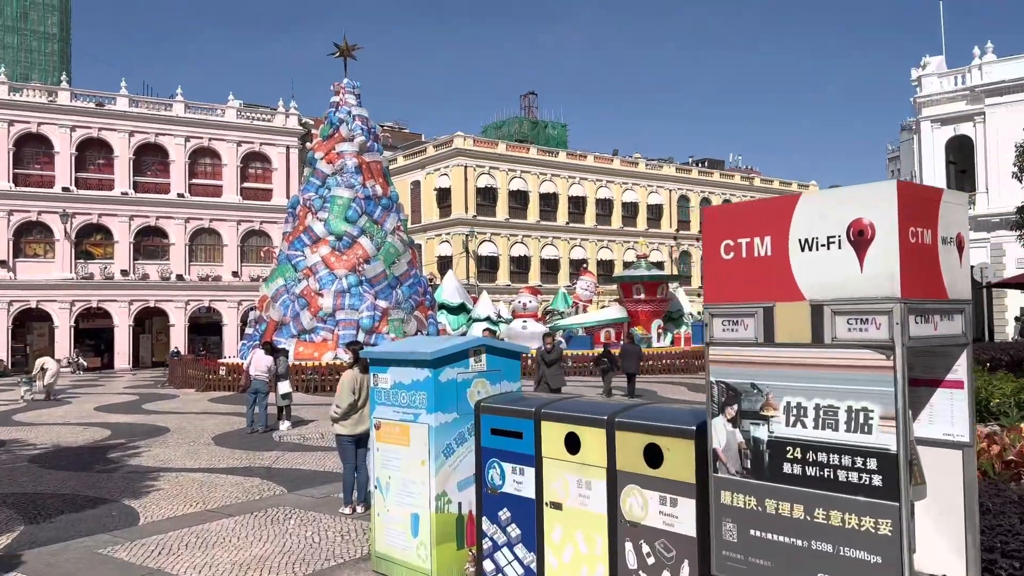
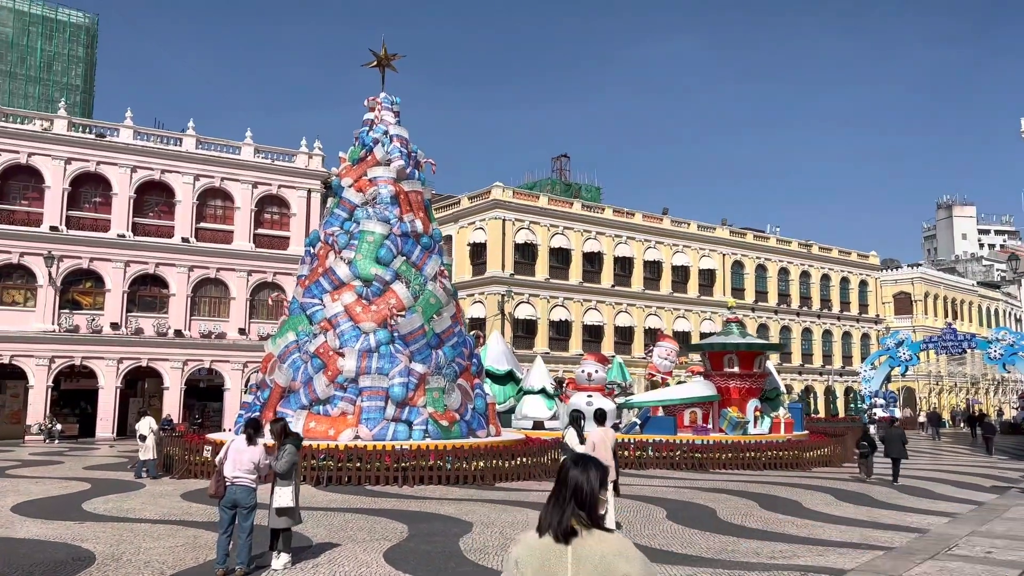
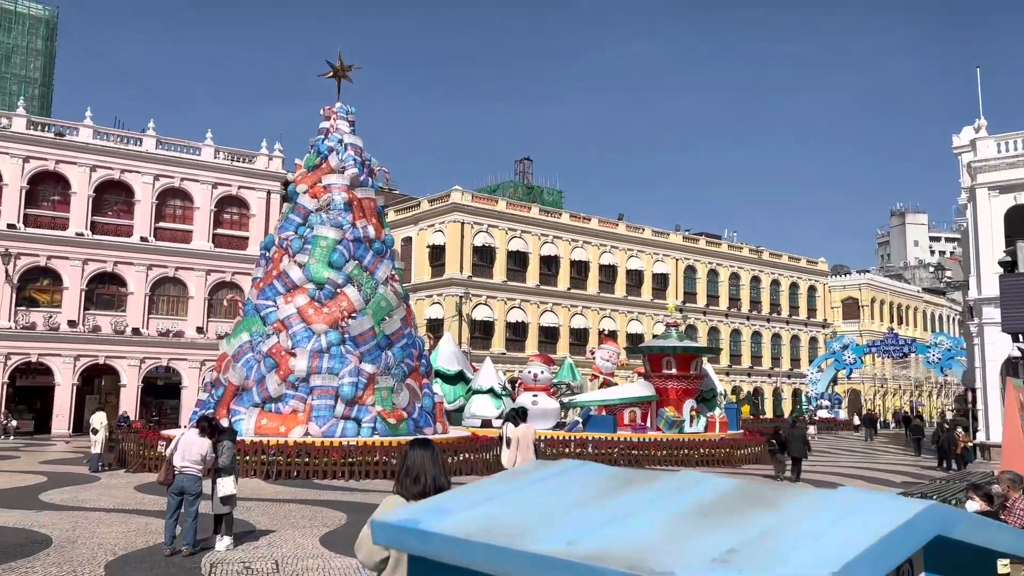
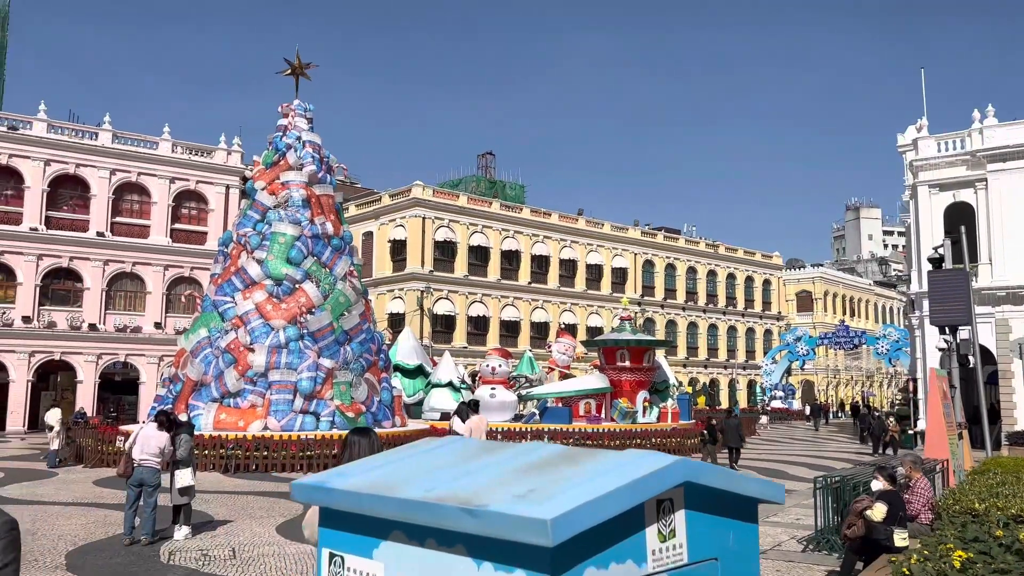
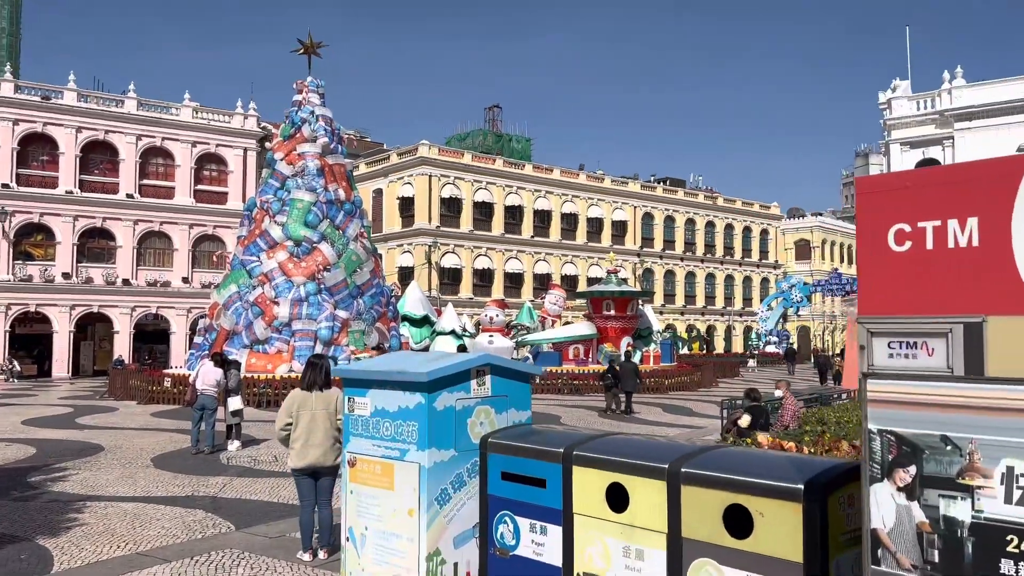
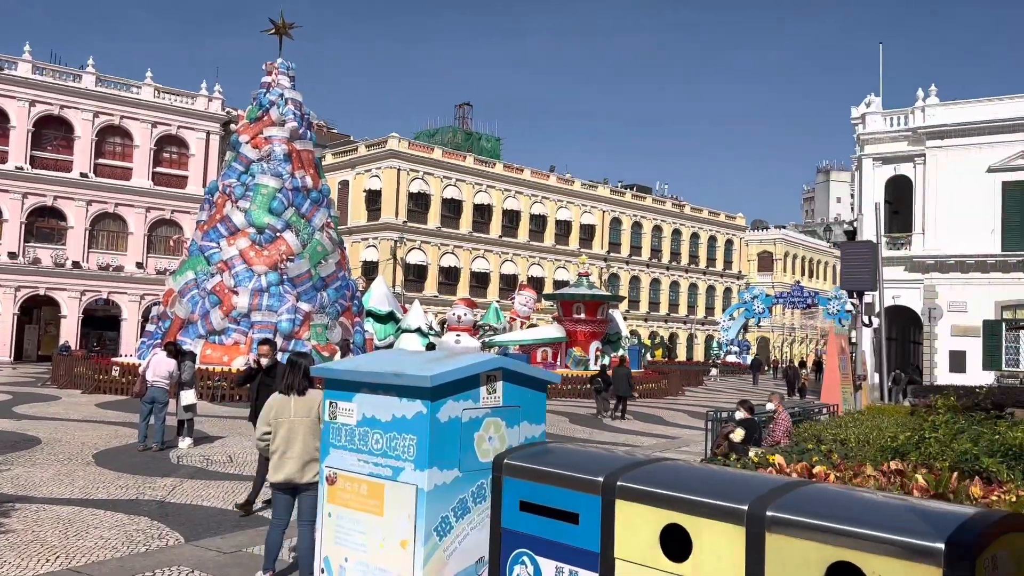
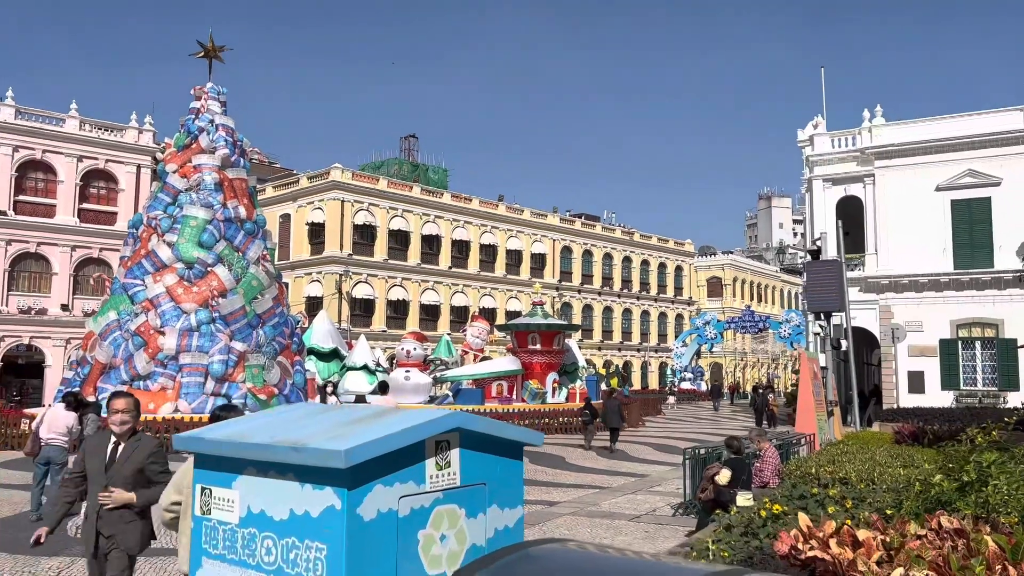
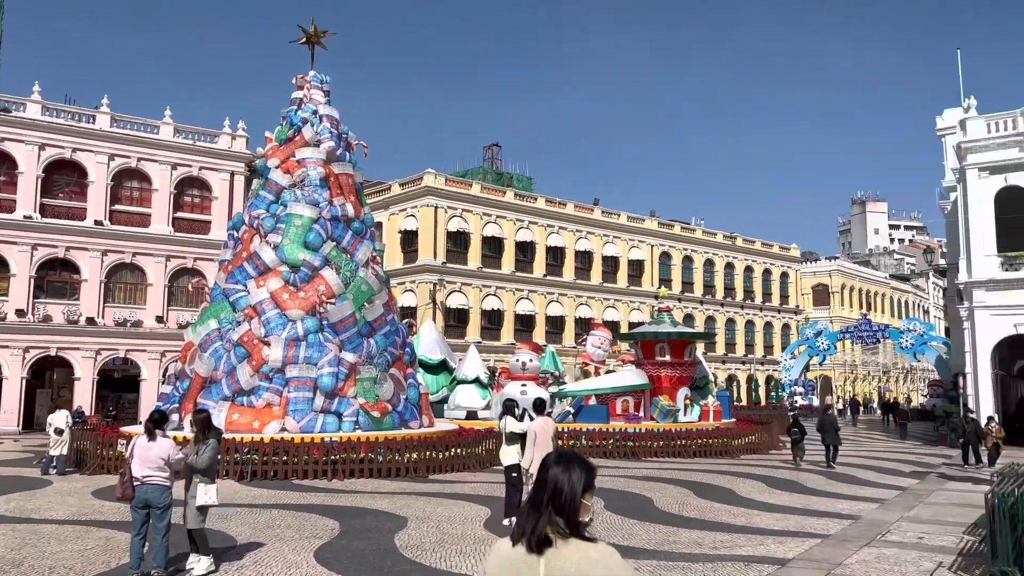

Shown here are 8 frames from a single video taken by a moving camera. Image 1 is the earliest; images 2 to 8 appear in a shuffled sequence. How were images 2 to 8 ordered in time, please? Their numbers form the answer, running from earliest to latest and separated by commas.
5, 6, 7, 4, 3, 2, 8
